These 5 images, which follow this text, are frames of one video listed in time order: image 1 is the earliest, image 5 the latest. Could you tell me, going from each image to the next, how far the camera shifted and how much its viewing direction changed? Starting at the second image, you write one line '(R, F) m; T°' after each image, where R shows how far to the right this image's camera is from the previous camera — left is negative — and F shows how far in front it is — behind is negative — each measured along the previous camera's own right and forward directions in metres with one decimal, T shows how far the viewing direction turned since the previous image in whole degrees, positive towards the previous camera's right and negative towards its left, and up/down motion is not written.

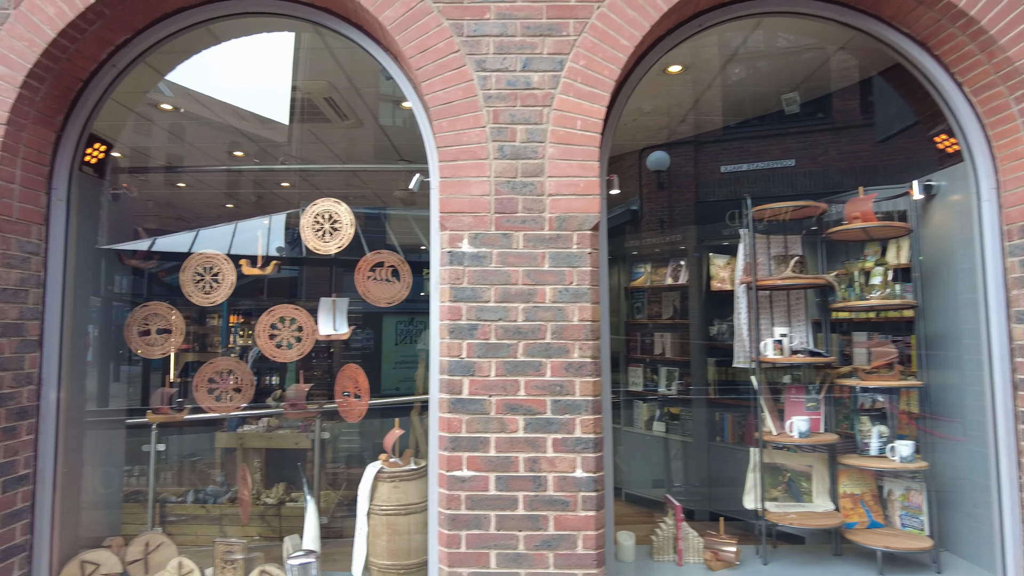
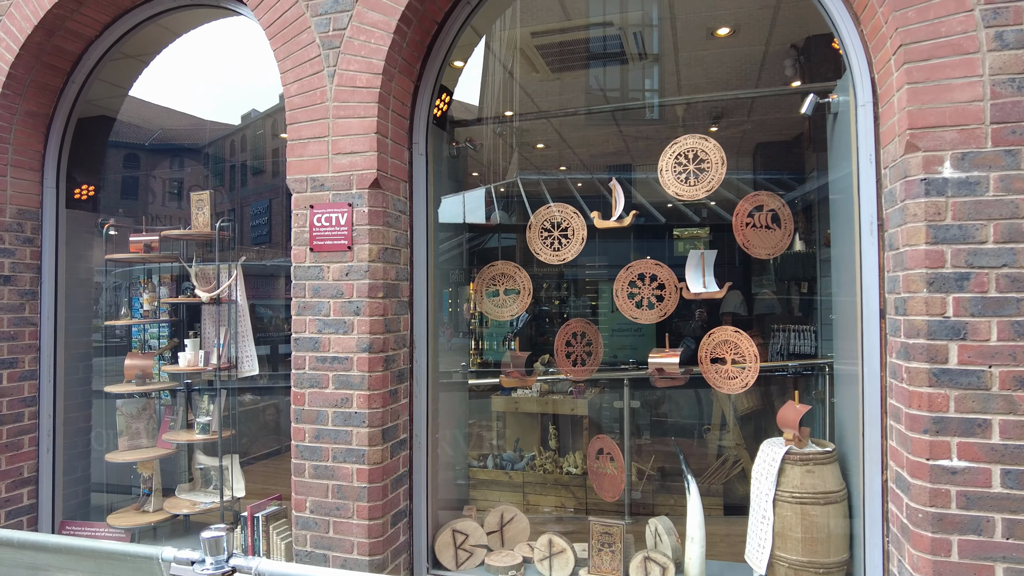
(-1.0, +0.3) m; -15°
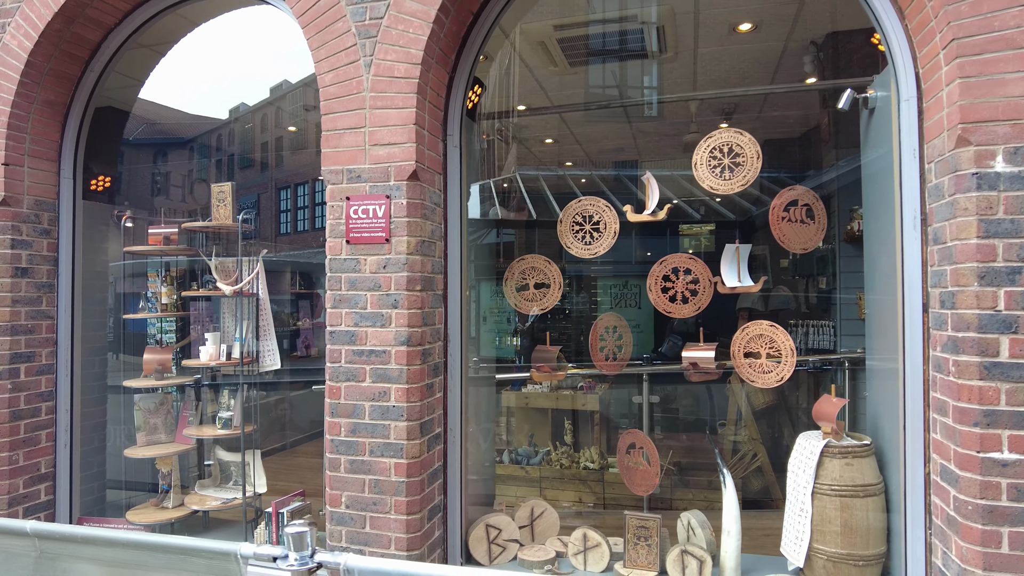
(-0.2, 0.0) m; +1°
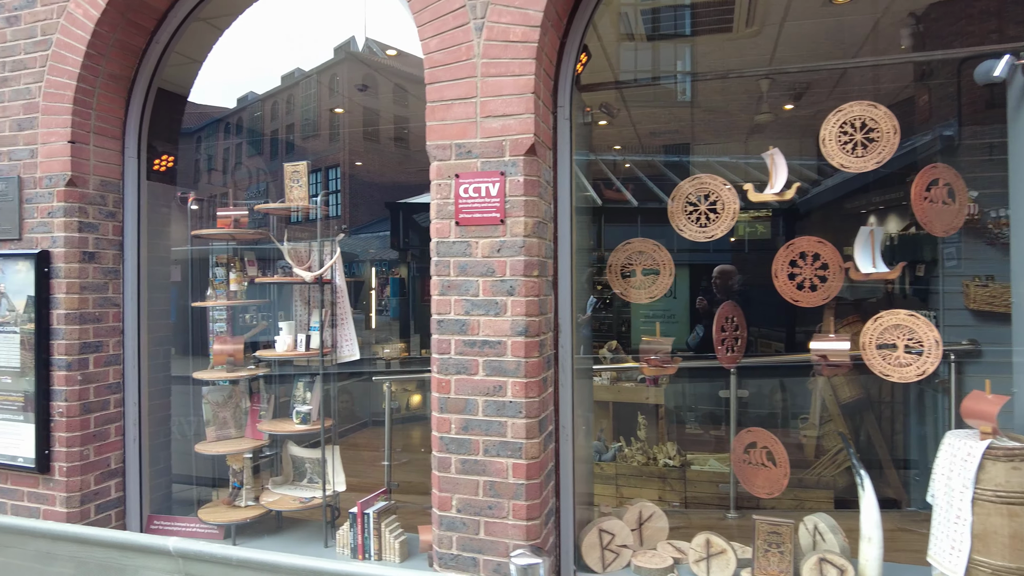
(-0.4, +0.2) m; -1°
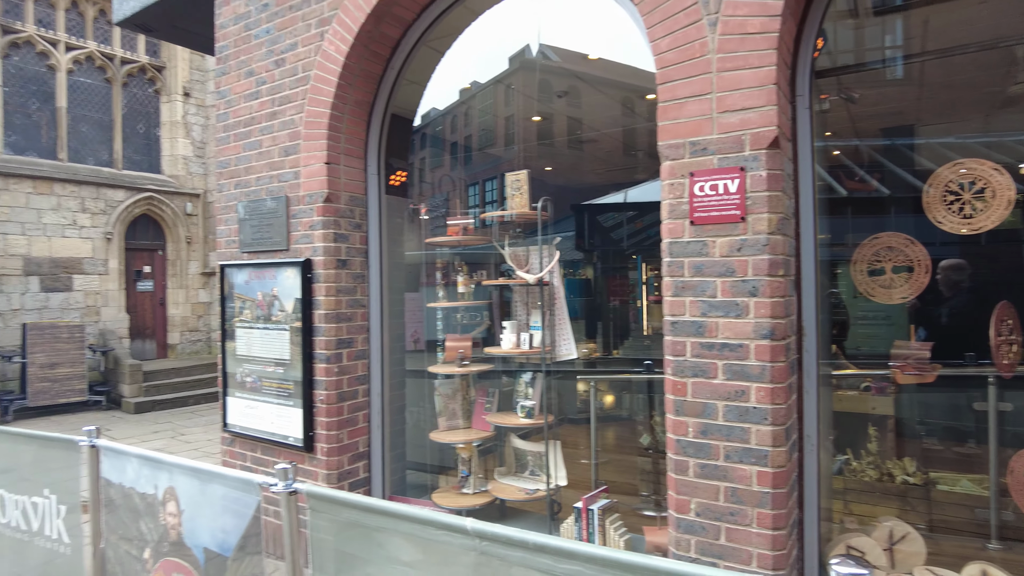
(-0.2, -0.1) m; -15°
